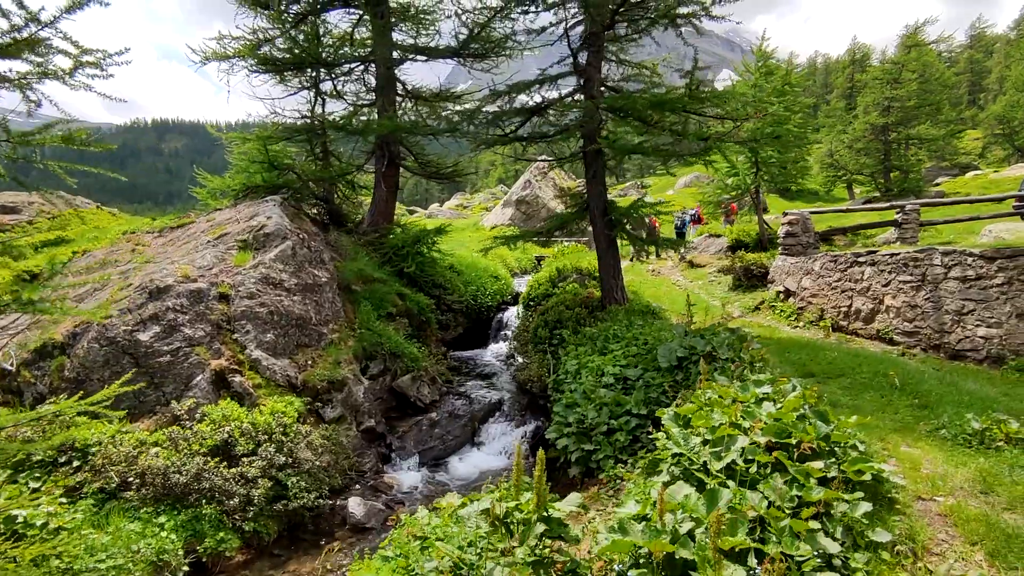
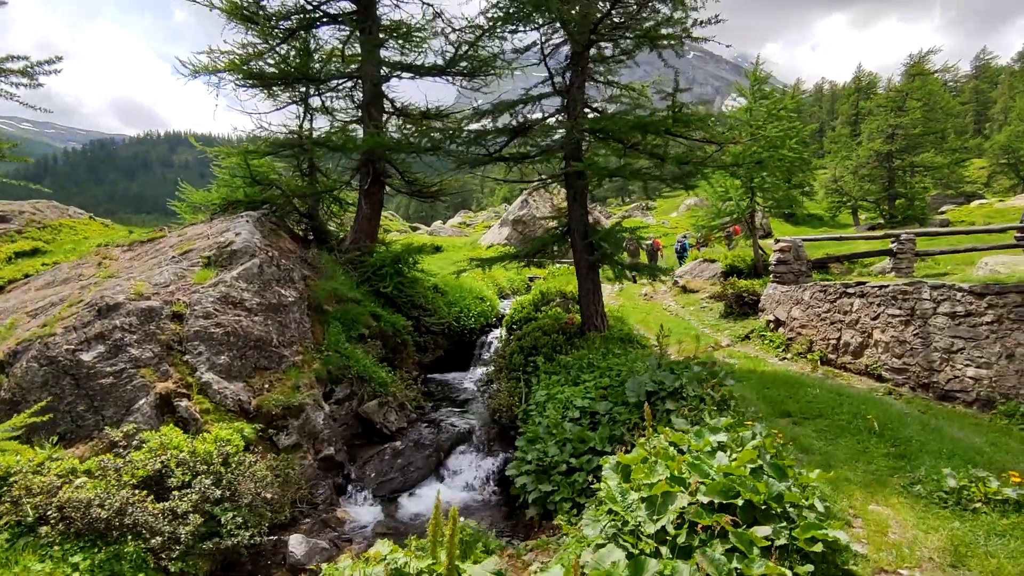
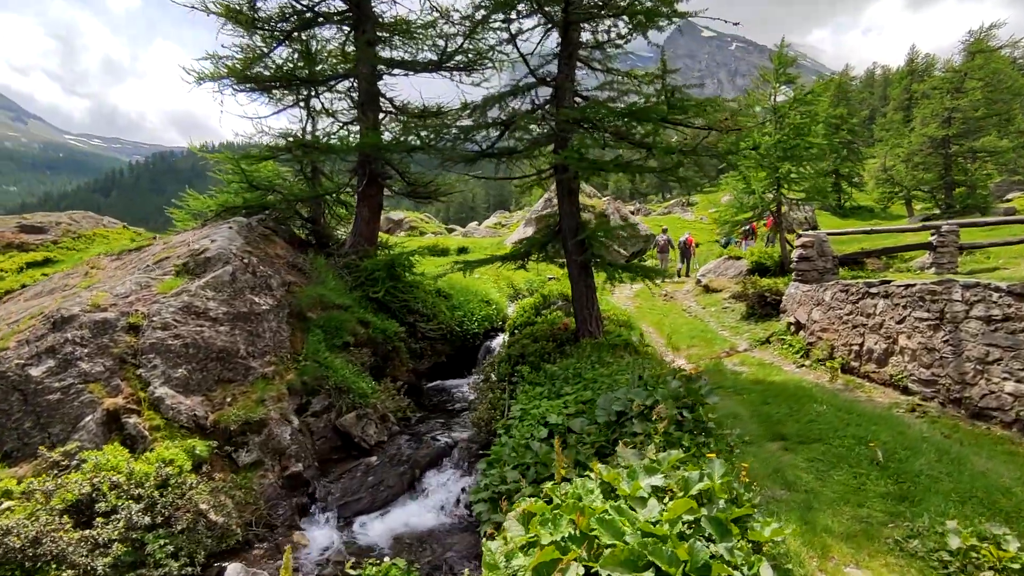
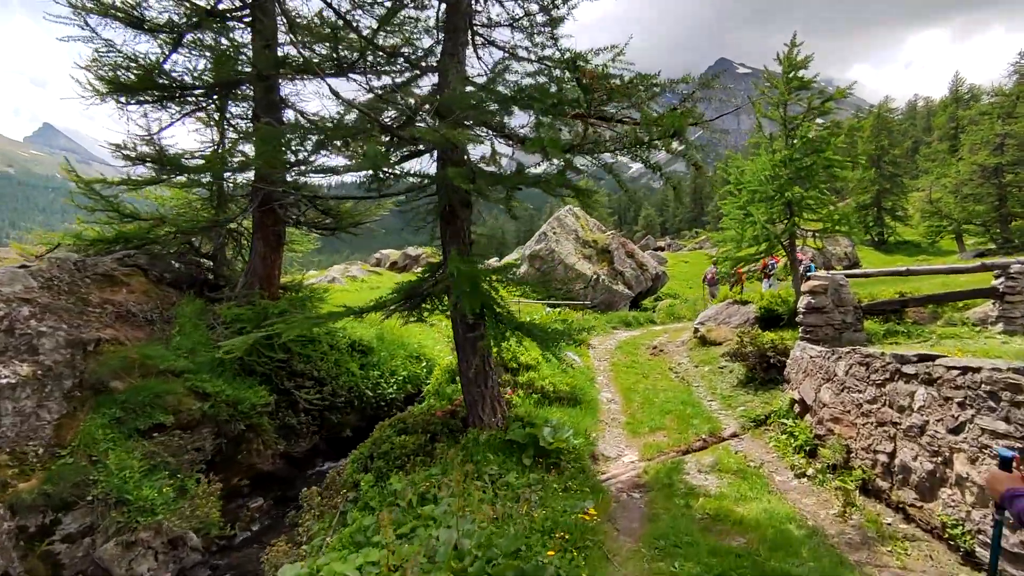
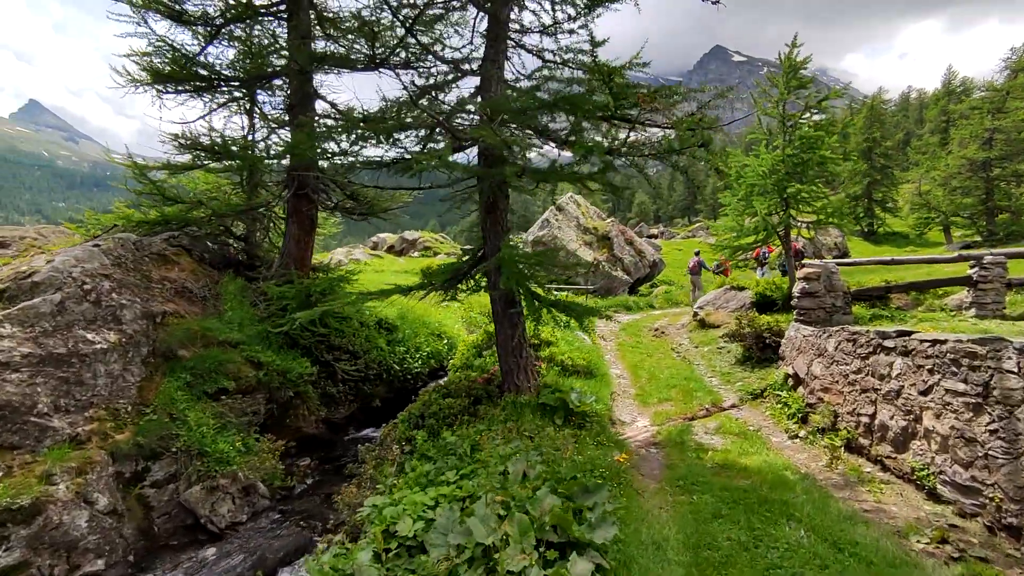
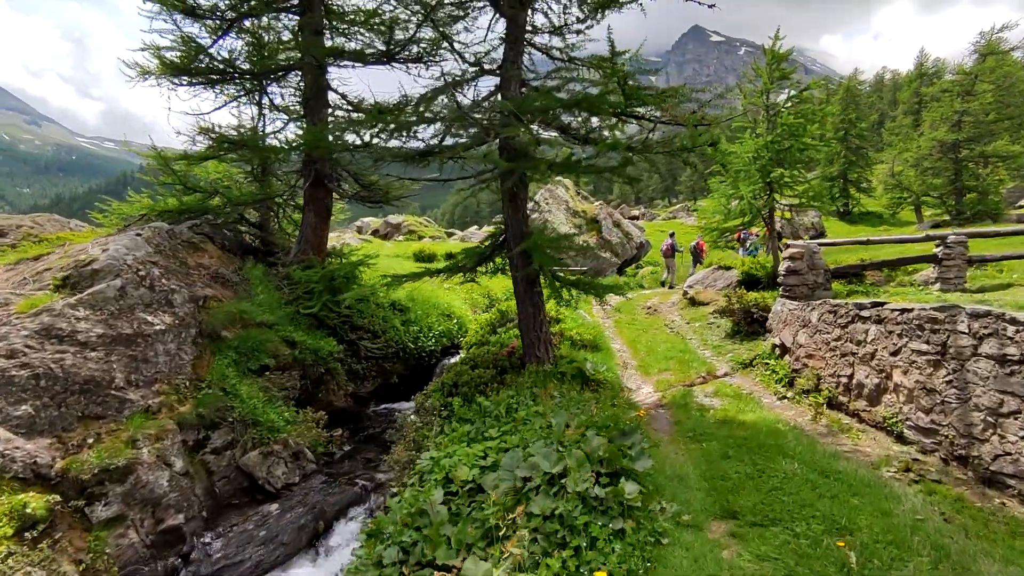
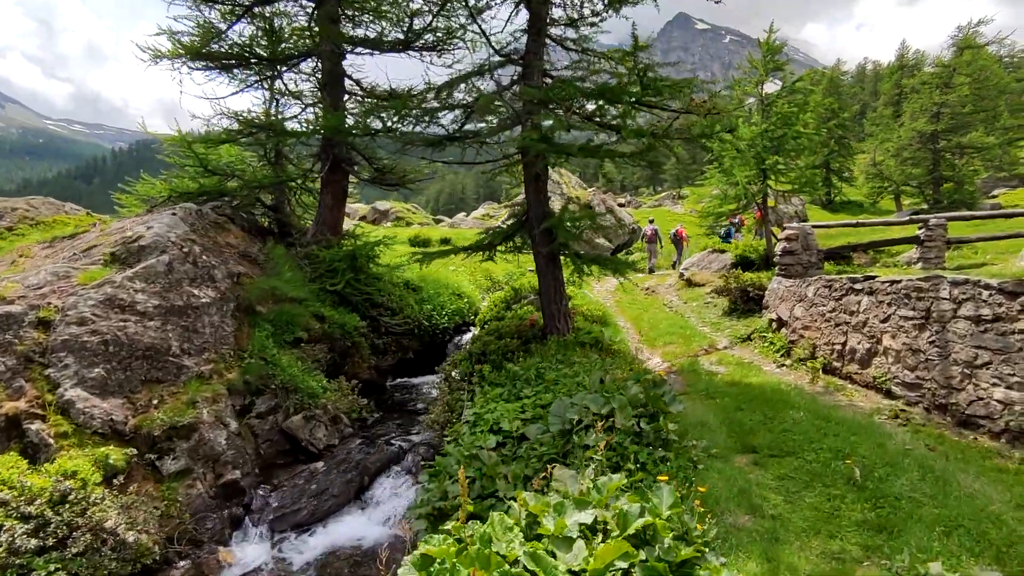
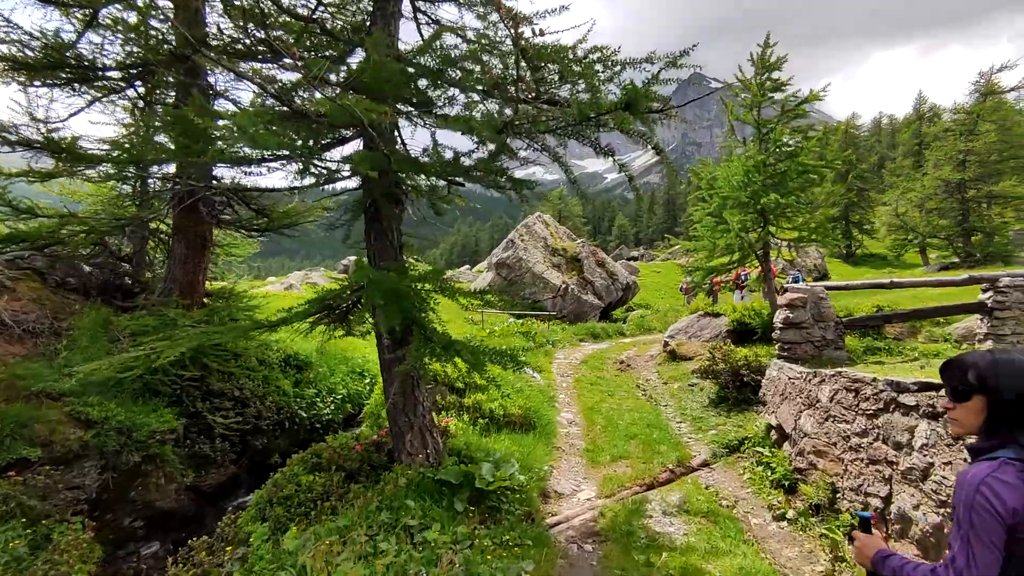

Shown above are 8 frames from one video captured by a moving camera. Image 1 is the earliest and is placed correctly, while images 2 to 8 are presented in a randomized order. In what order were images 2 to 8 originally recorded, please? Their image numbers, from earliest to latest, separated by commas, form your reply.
2, 3, 7, 6, 5, 4, 8
